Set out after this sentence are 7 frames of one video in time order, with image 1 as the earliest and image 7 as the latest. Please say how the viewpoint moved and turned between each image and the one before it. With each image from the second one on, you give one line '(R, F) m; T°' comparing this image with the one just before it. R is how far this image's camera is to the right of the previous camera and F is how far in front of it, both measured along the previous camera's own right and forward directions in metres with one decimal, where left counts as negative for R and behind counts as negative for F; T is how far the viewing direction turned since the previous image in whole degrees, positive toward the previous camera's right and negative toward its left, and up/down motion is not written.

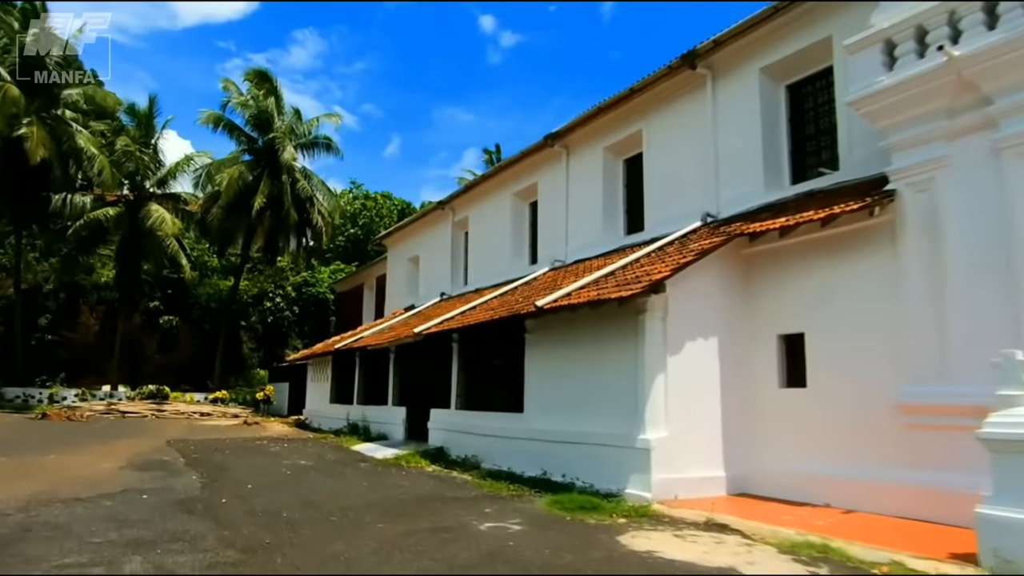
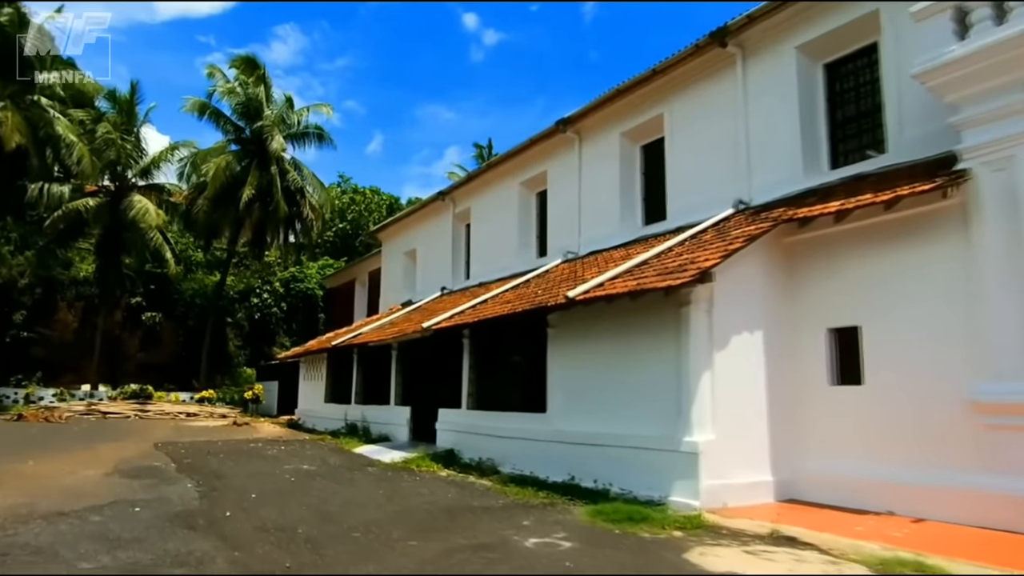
(-0.6, +0.8) m; +1°
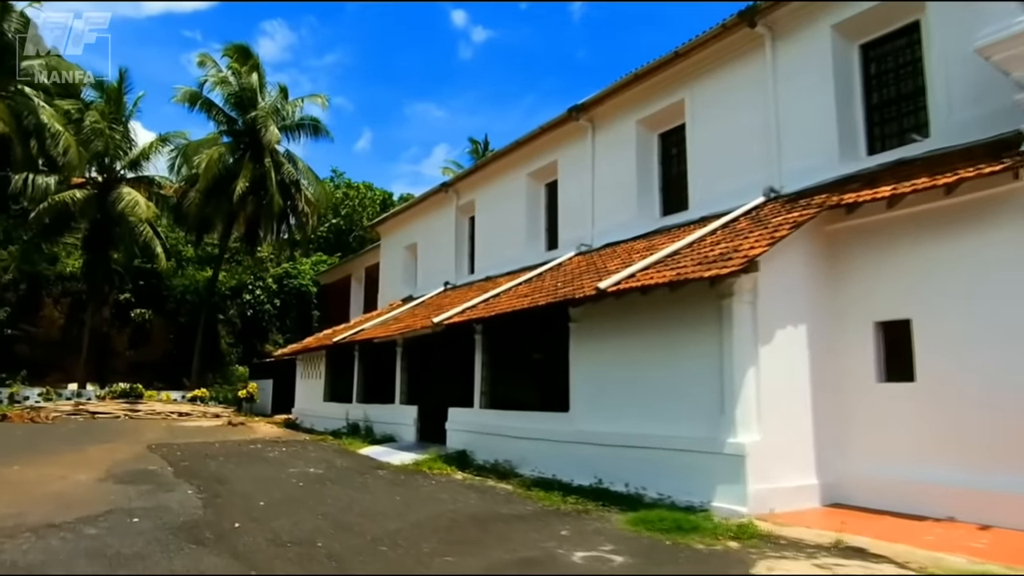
(-0.5, +0.6) m; +1°
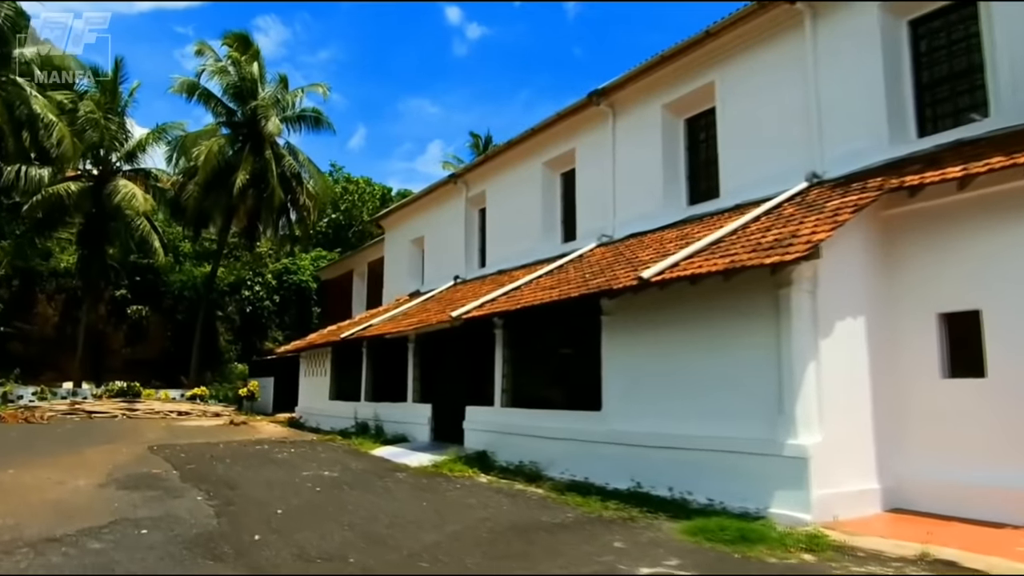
(-0.5, +0.6) m; 0°
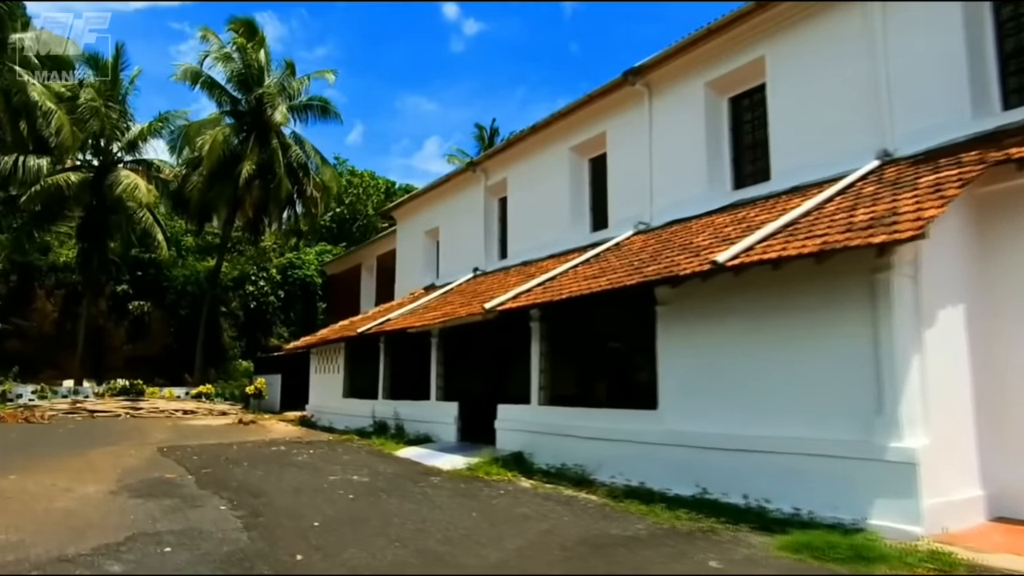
(-0.7, +0.8) m; 0°
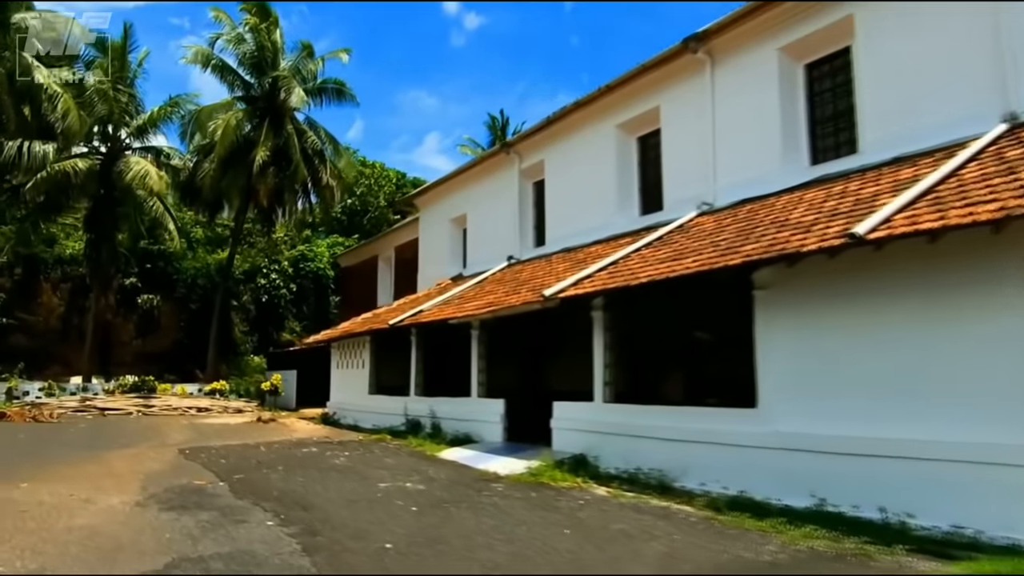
(-0.9, +1.0) m; 0°
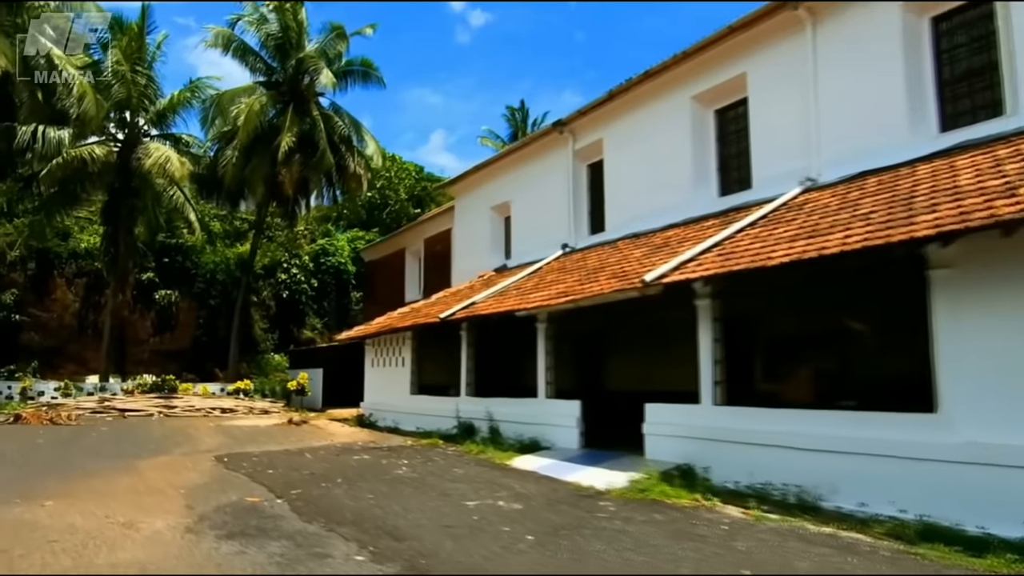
(-1.2, +1.3) m; -1°
